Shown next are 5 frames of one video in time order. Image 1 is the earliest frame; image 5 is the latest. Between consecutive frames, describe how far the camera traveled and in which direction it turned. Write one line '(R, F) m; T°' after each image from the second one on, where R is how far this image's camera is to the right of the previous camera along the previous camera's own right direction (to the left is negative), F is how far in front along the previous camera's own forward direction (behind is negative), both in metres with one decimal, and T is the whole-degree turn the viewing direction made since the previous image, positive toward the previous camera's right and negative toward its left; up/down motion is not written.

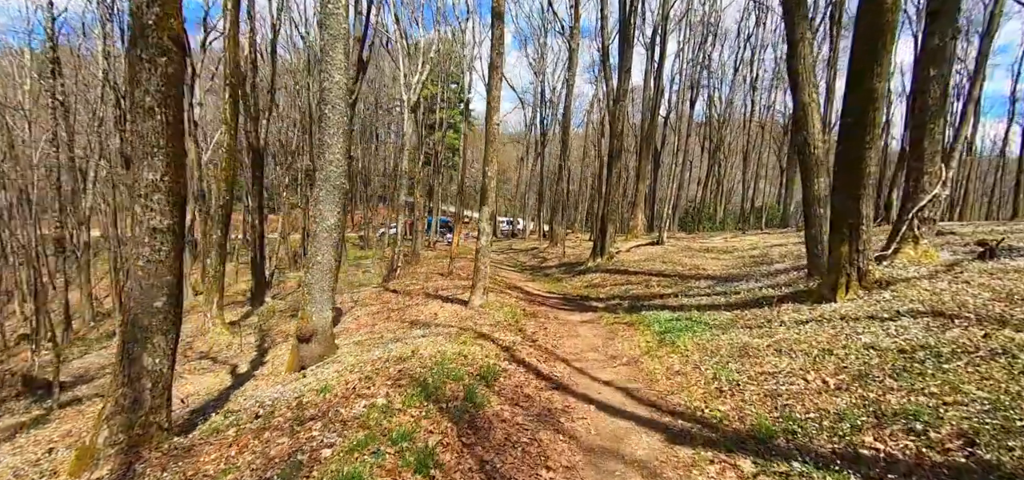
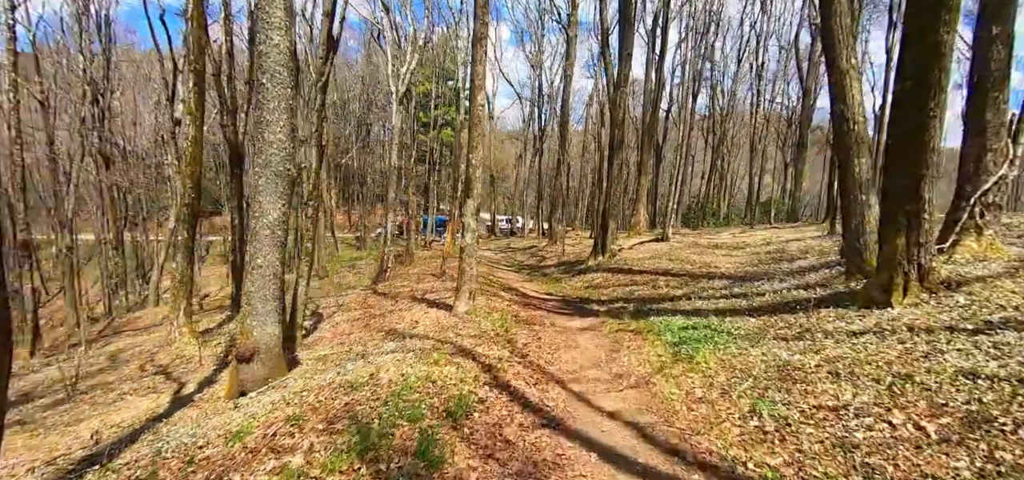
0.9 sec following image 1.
(+0.3, +1.6) m; 0°
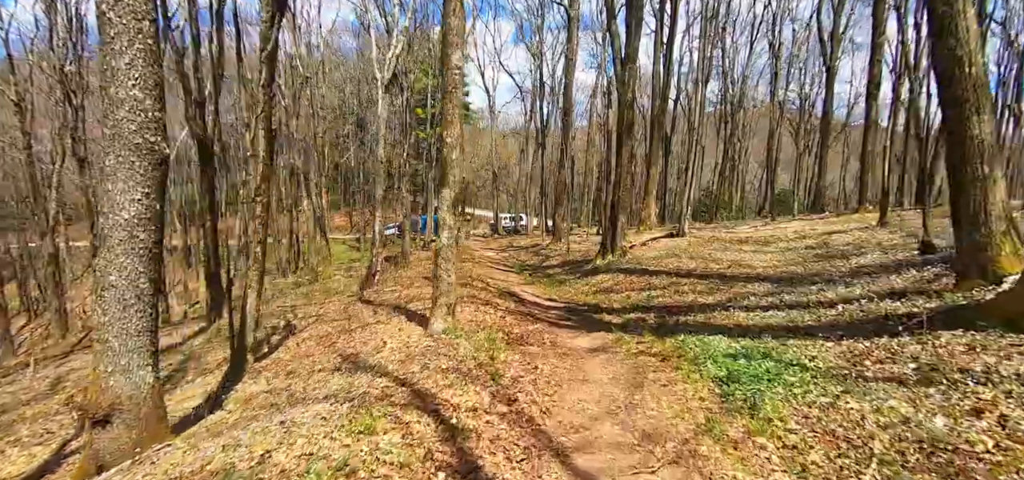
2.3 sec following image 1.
(+0.3, +2.4) m; -1°
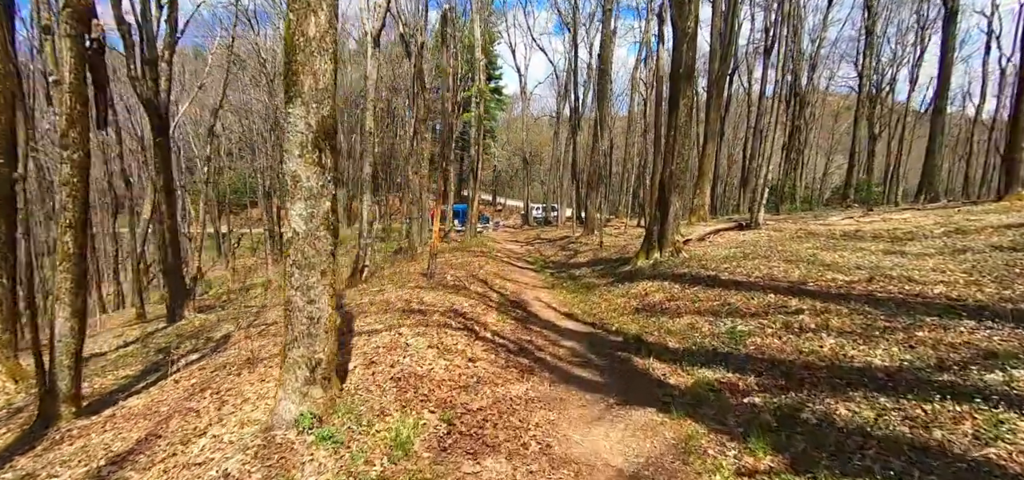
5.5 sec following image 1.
(+0.8, +5.0) m; -4°
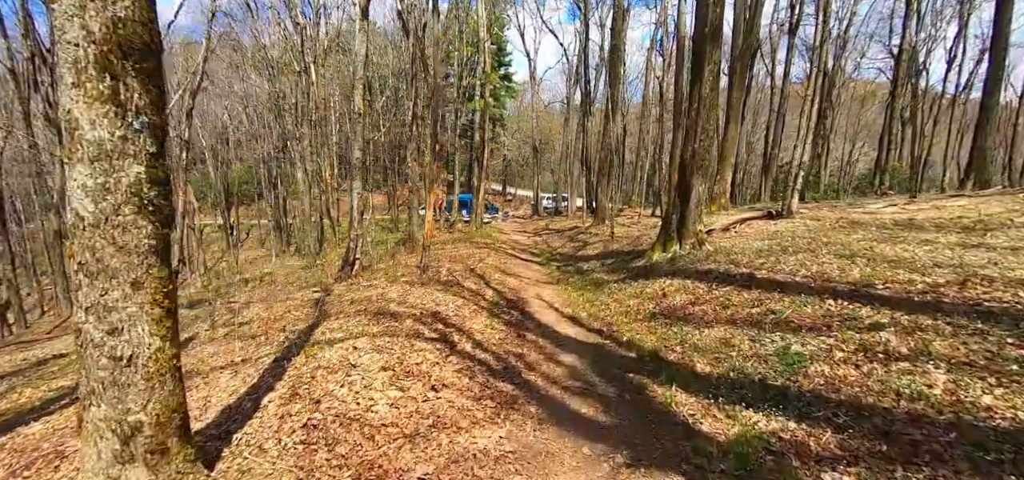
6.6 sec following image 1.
(+0.4, +1.7) m; -1°
